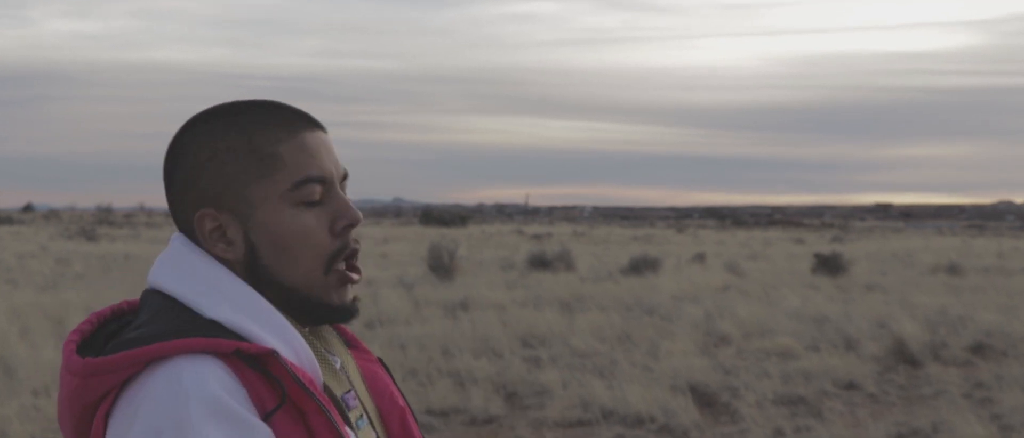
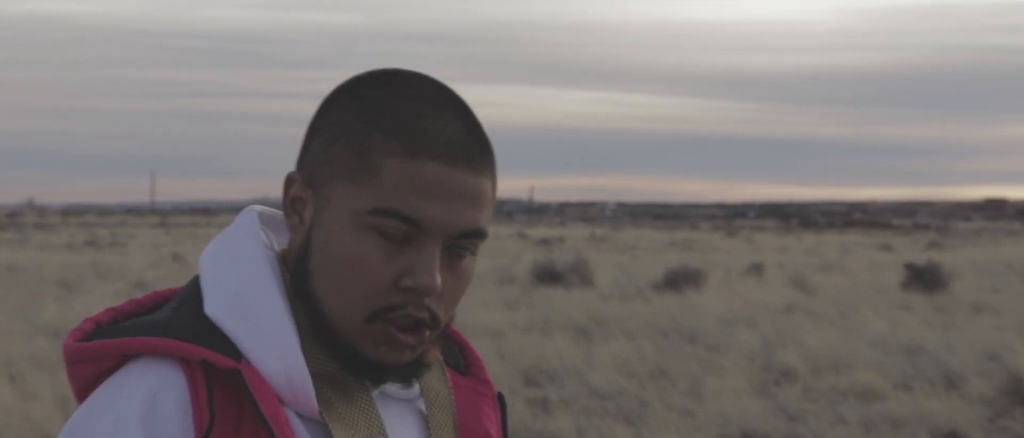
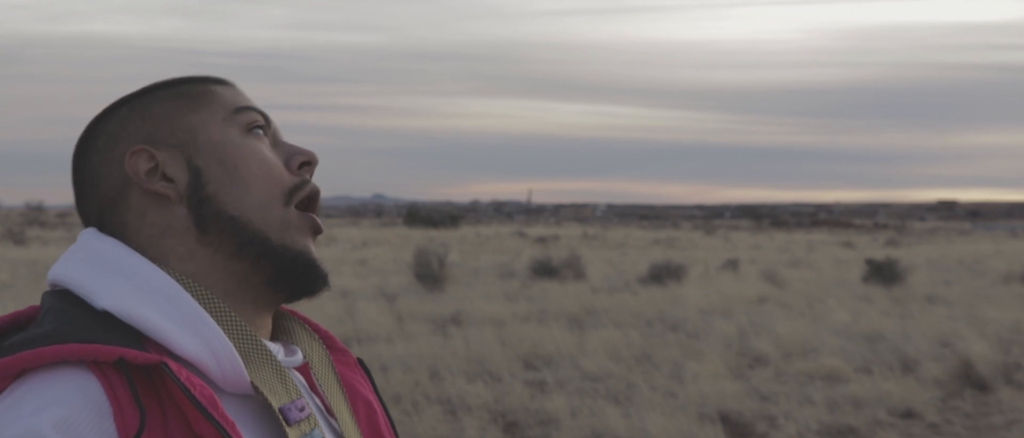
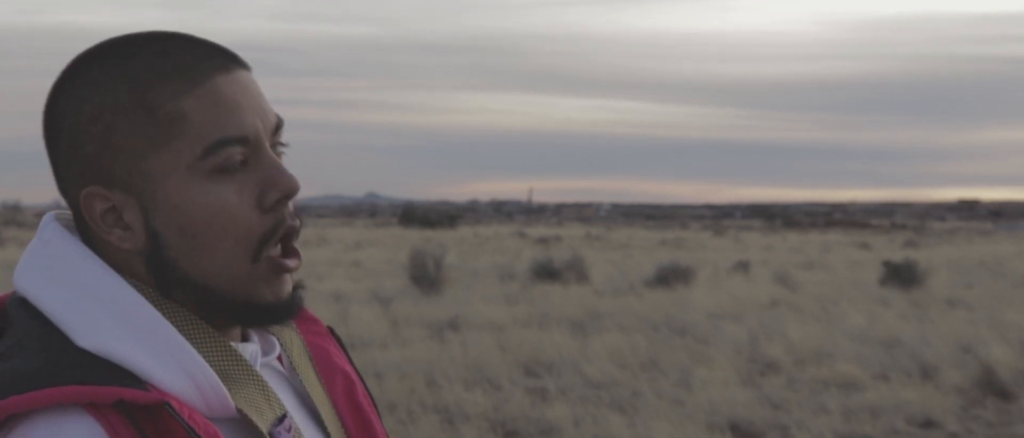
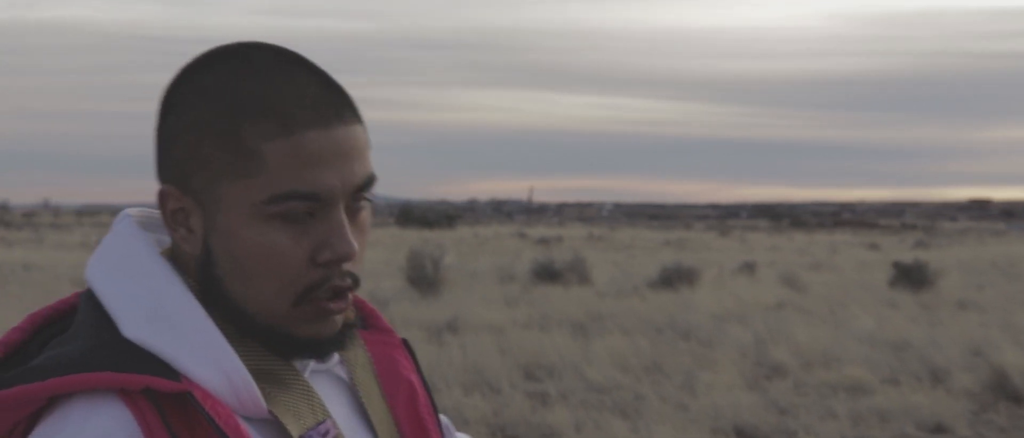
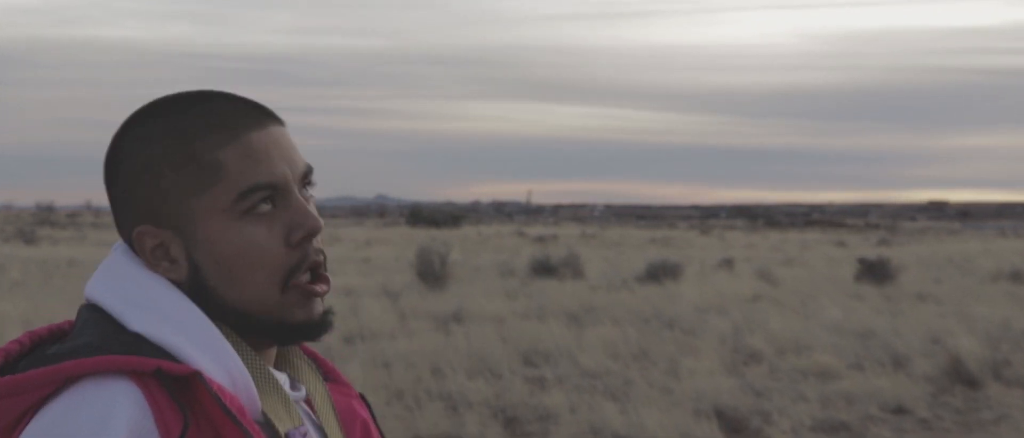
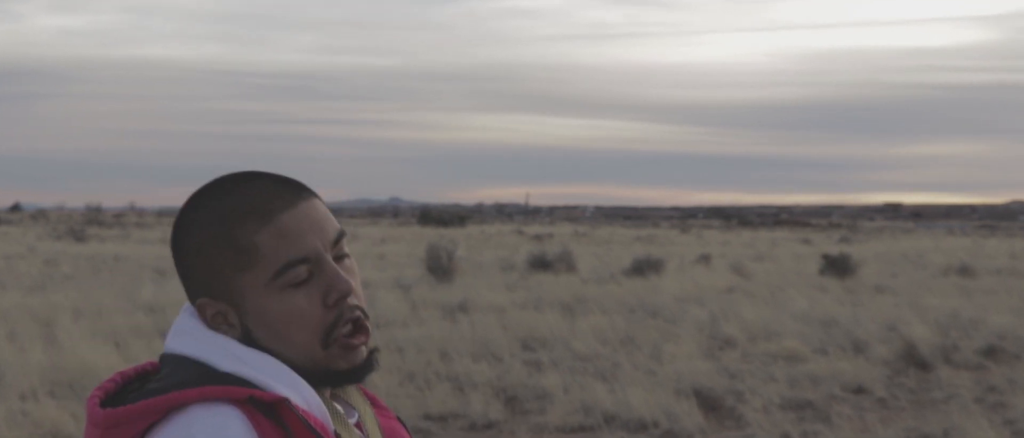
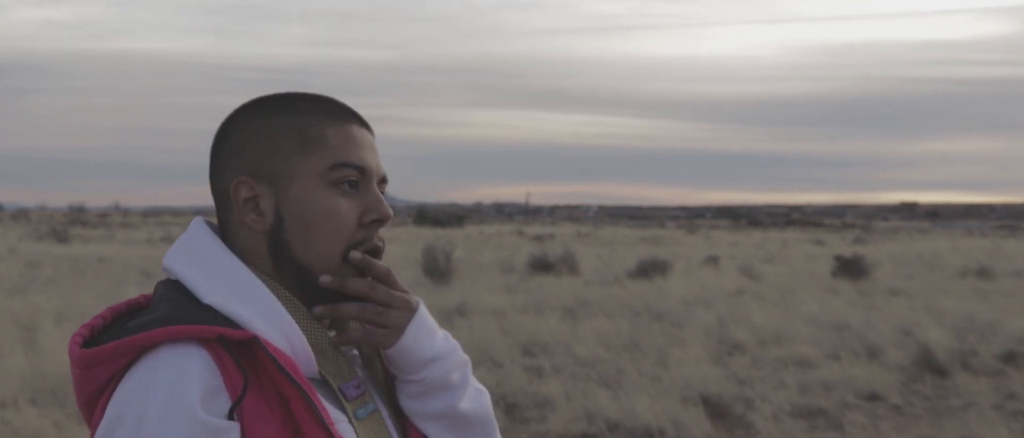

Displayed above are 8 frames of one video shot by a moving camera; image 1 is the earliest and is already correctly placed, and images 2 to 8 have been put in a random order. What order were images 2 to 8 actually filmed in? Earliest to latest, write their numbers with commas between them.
7, 8, 6, 3, 4, 5, 2
